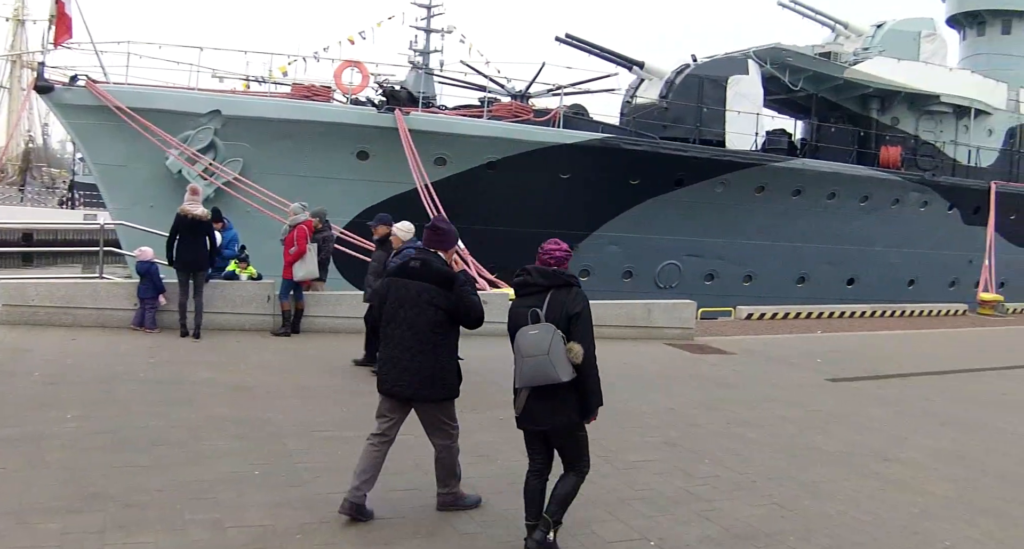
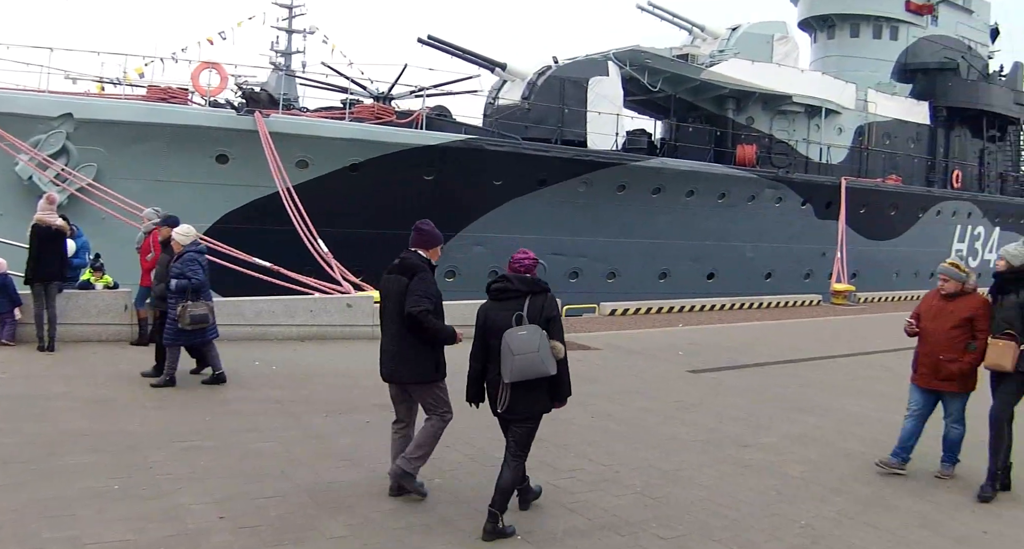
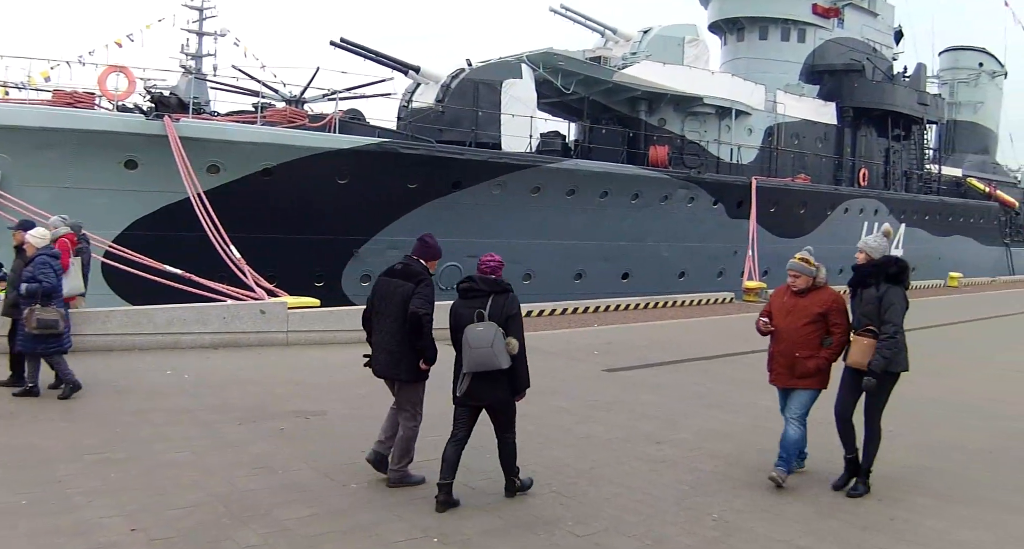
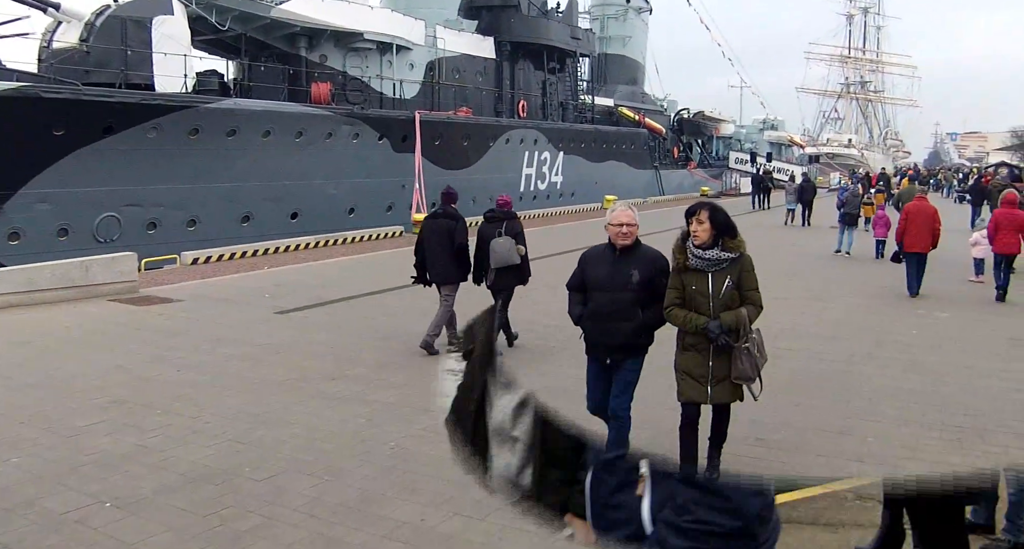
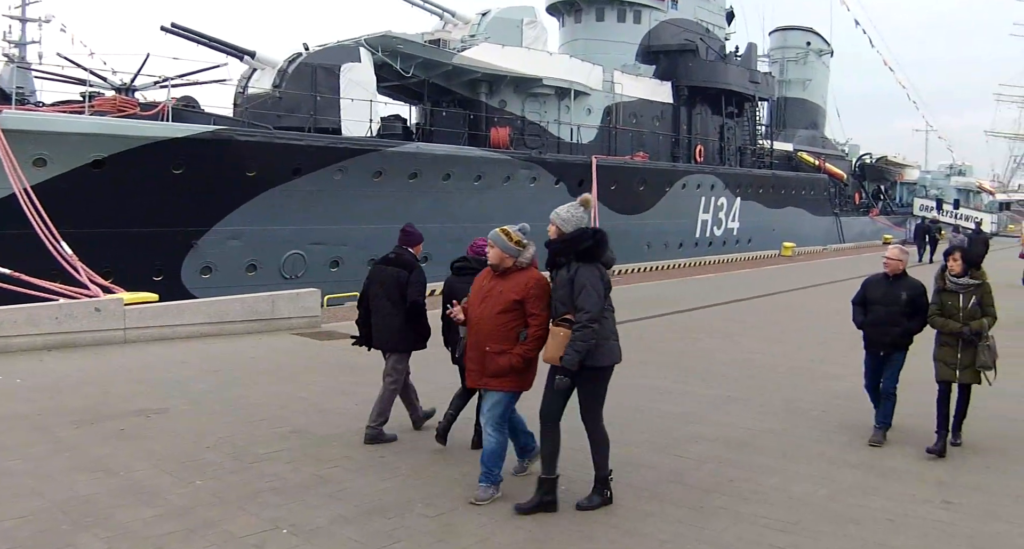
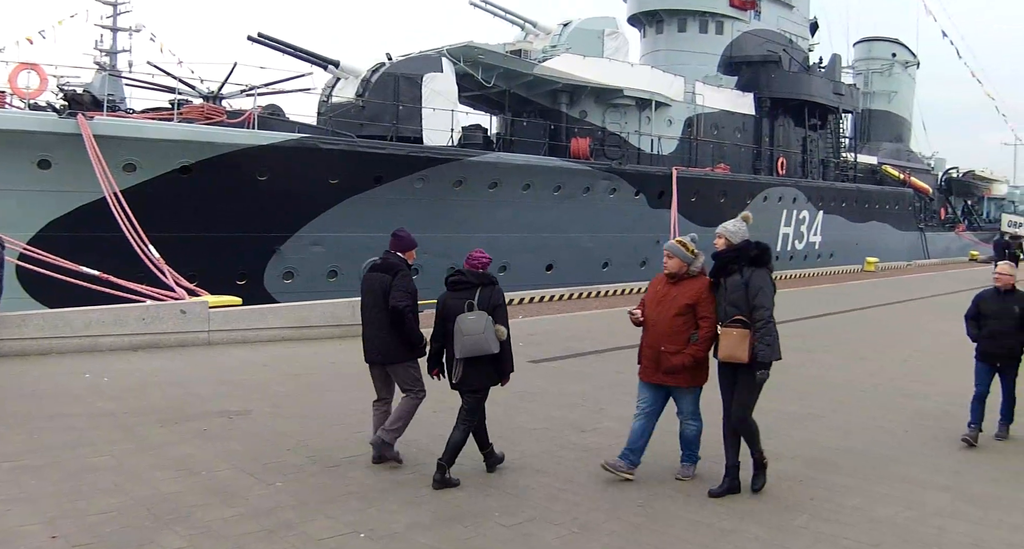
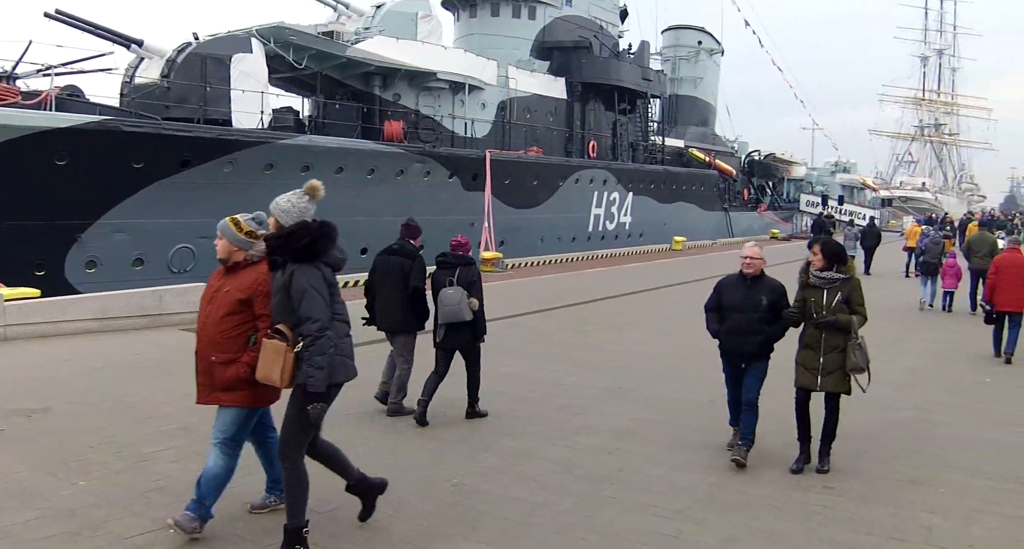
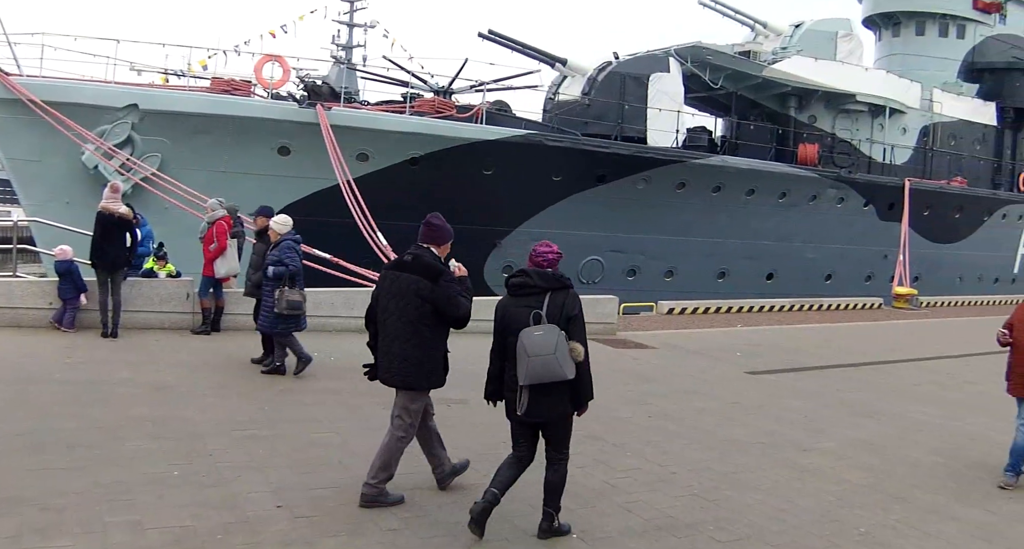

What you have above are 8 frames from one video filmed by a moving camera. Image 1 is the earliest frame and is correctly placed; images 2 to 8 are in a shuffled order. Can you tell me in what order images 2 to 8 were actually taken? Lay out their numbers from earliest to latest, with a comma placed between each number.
8, 2, 3, 6, 5, 7, 4
